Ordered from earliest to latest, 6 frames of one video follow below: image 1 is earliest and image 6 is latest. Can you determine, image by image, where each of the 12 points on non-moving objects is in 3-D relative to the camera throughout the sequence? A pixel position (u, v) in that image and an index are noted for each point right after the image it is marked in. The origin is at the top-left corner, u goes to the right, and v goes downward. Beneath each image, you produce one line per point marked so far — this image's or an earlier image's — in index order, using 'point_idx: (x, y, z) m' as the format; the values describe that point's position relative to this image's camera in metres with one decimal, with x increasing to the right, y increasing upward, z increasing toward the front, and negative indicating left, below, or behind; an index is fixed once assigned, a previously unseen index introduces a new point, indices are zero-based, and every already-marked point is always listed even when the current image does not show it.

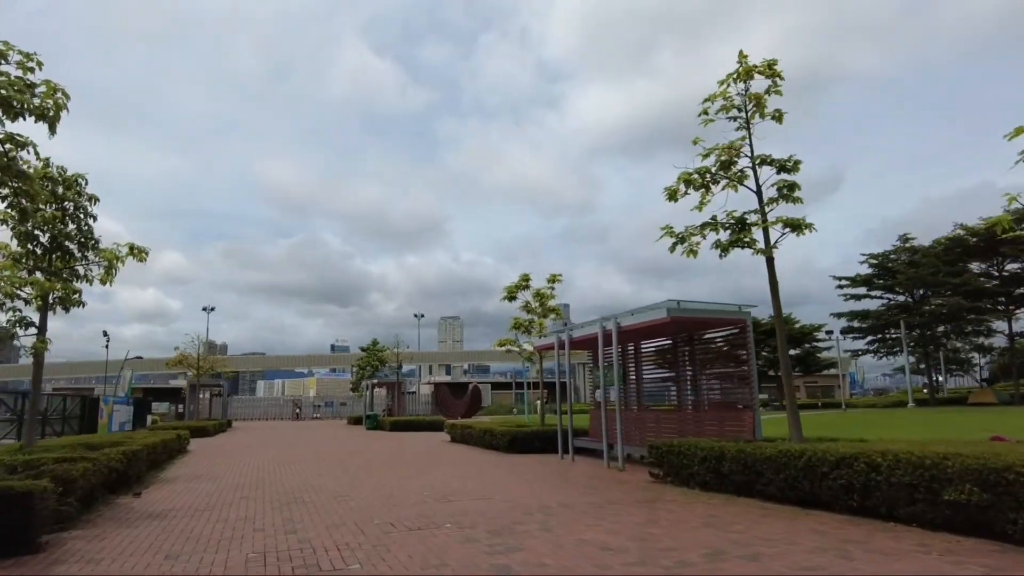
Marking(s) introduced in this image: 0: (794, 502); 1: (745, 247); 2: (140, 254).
0: (+3.8, -2.8, +8.7) m
1: (+4.2, +0.7, +11.6) m
2: (-7.6, +0.7, +13.2) m
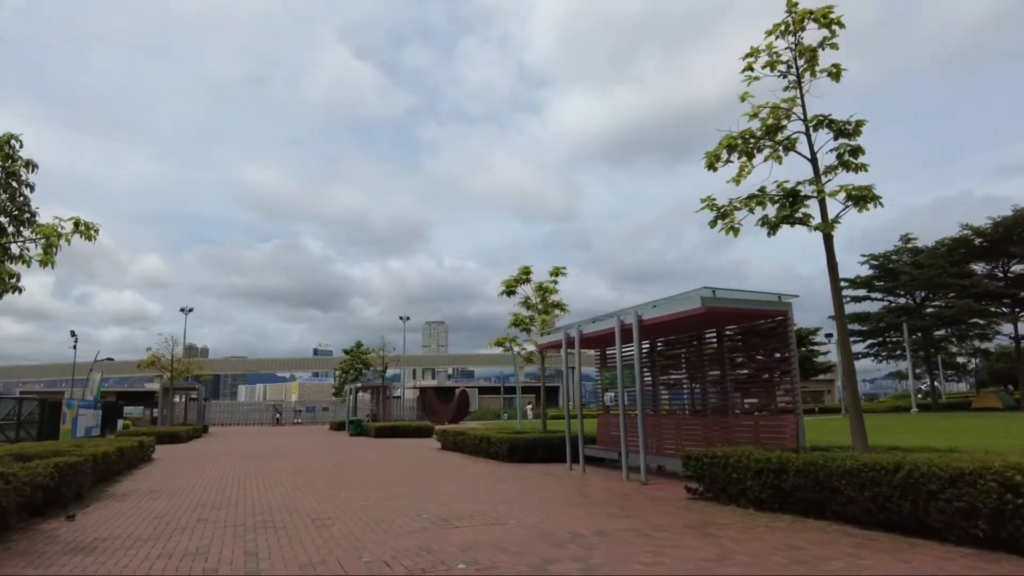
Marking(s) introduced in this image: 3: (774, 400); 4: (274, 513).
0: (+4.0, -2.6, +7.0) m
1: (+4.4, +1.0, +10.0) m
2: (-7.4, +1.0, +11.3) m
3: (+4.9, -2.1, +12.2) m
4: (-3.3, -3.1, +9.0) m
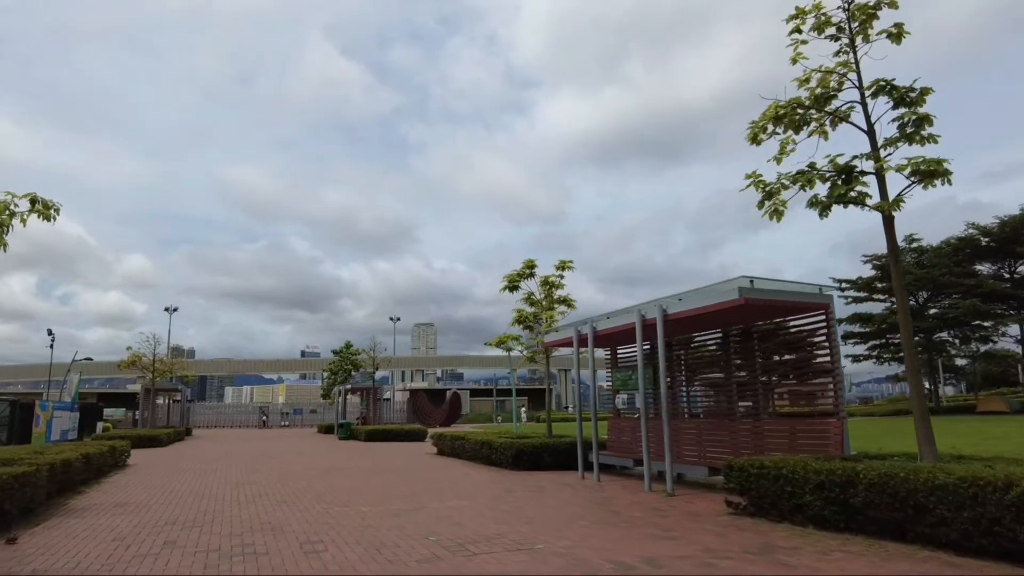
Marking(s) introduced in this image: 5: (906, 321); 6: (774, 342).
0: (+4.3, -2.4, +5.9) m
1: (+4.6, +1.2, +8.9) m
2: (-7.2, +1.2, +10.0) m
3: (+5.1, -1.9, +11.1) m
4: (-3.0, -2.9, +7.7) m
5: (+5.2, -0.4, +8.6) m
6: (+4.7, -1.0, +12.1) m
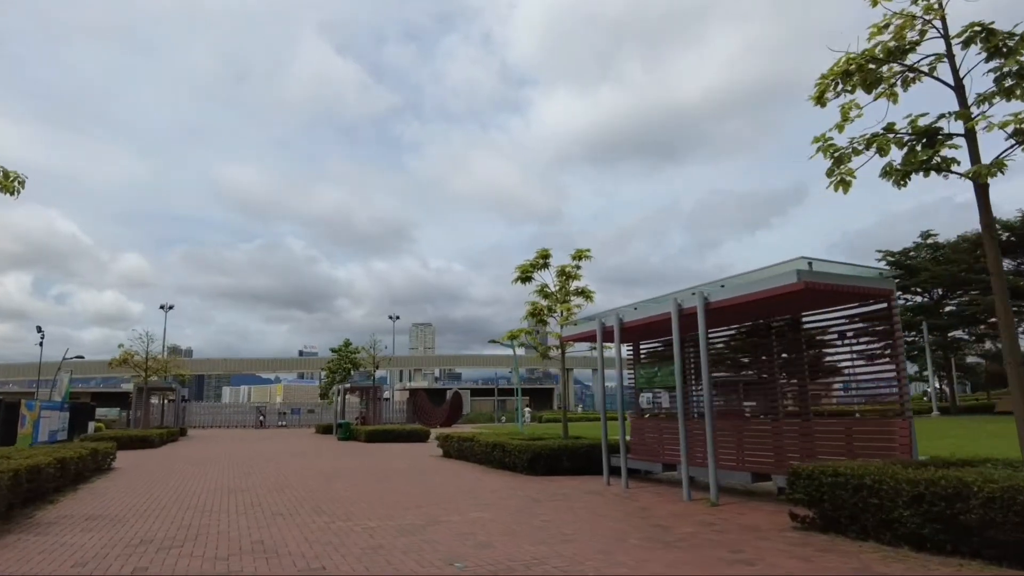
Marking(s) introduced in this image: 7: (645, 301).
0: (+4.7, -2.2, +4.7) m
1: (+5.0, +1.4, +7.7) m
2: (-6.8, +1.4, +8.7) m
3: (+5.5, -1.7, +9.9) m
4: (-2.7, -2.7, +6.5) m
5: (+5.6, -0.2, +7.4) m
6: (+5.1, -0.8, +10.9) m
7: (+2.6, -0.2, +12.5) m
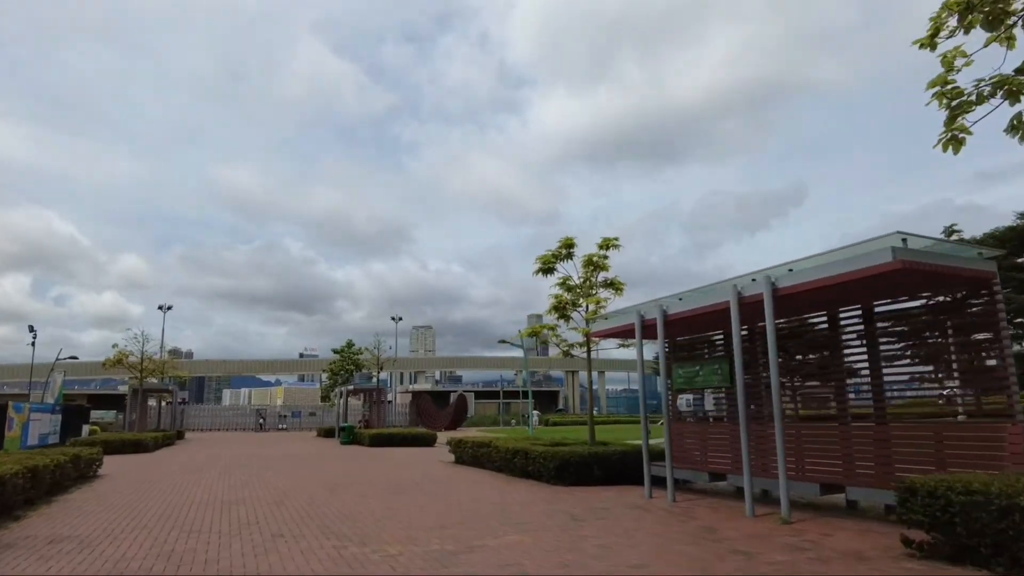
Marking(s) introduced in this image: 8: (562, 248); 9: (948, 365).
0: (+5.2, -1.9, +3.3) m
1: (+5.5, +1.6, +6.3) m
2: (-6.3, +1.7, +7.4) m
3: (+6.0, -1.5, +8.5) m
4: (-2.2, -2.4, +5.1) m
5: (+6.1, 0.0, +6.0) m
6: (+5.6, -0.6, +9.5) m
7: (+3.1, 0.0, +11.1) m
8: (+1.2, +1.0, +15.9) m
9: (+6.0, -1.0, +8.6) m
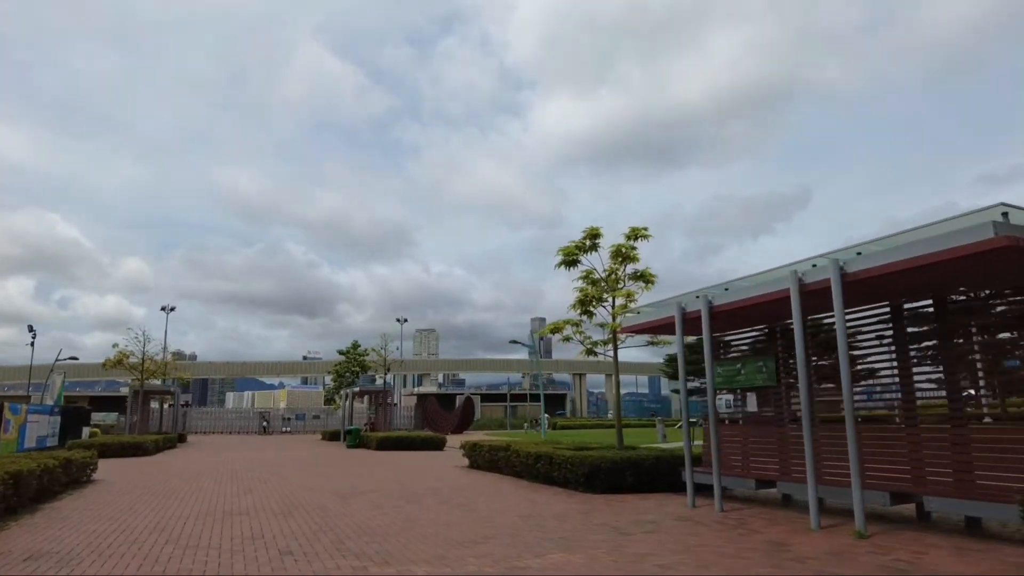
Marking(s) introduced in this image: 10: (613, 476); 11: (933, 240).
0: (+5.6, -1.7, +2.3) m
1: (+5.9, +1.8, +5.3) m
2: (-5.9, +1.9, +6.4) m
3: (+6.5, -1.3, +7.5) m
4: (-1.7, -2.2, +4.1) m
5: (+6.5, +0.2, +5.0) m
6: (+6.0, -0.4, +8.5) m
7: (+3.5, +0.2, +10.1) m
8: (+1.7, +1.1, +14.9) m
9: (+6.4, -0.8, +7.6) m
10: (+1.8, -3.4, +11.9) m
11: (+4.6, +0.5, +7.2) m
